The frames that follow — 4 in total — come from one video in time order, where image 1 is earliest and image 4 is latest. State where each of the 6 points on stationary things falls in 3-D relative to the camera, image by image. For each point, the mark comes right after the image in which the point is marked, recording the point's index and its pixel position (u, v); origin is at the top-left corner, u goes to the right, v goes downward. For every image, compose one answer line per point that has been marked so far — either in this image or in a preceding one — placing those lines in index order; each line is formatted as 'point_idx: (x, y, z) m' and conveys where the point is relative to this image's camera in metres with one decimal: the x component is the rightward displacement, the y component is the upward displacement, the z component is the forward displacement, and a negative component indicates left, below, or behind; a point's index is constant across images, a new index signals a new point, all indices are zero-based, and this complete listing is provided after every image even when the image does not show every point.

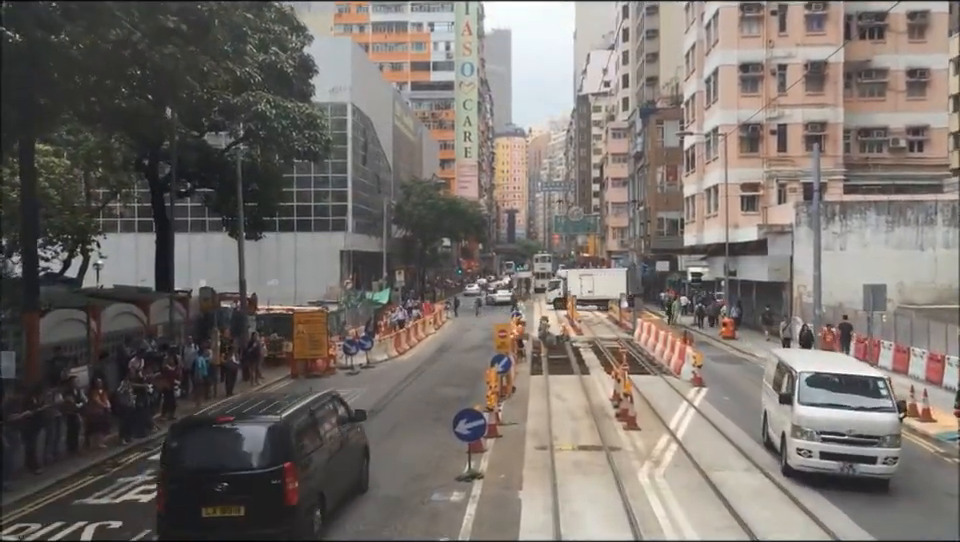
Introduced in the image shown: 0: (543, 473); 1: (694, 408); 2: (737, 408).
0: (+1.2, -3.9, +13.4) m
1: (+5.9, -3.8, +19.1) m
2: (+7.3, -3.9, +19.5) m
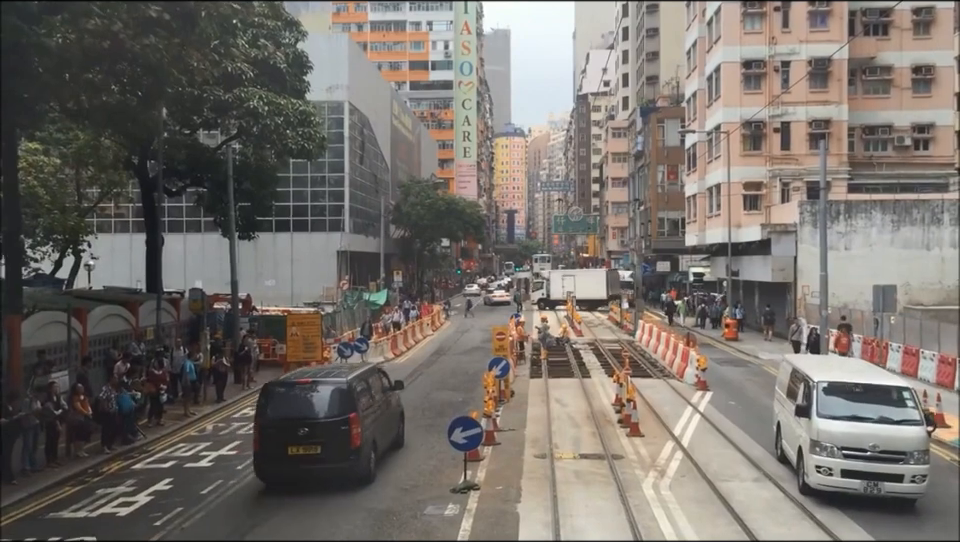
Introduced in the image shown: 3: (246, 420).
0: (+1.2, -3.9, +12.8) m
1: (+5.8, -3.8, +18.5) m
2: (+7.2, -3.9, +18.8) m
3: (-6.6, -4.2, +19.4) m
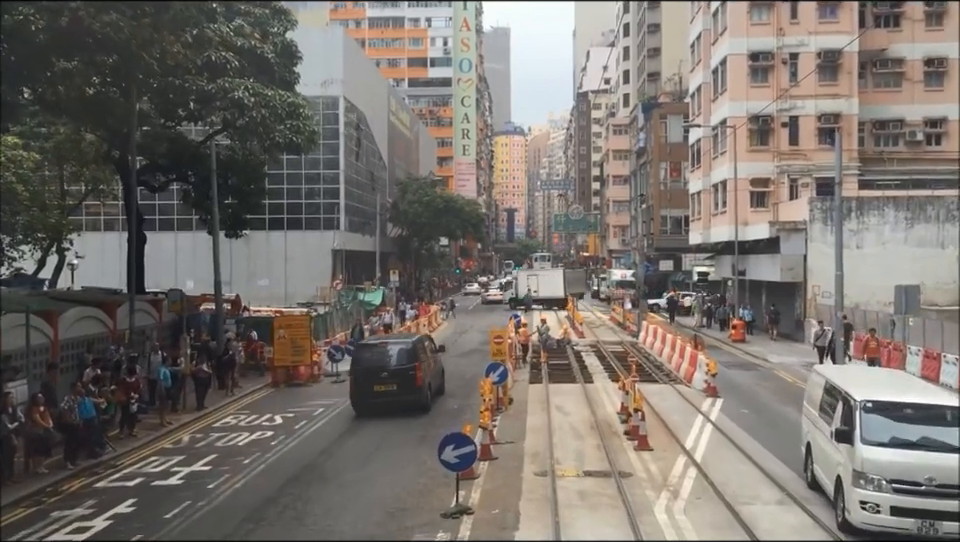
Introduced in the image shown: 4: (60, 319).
0: (+1.1, -3.9, +11.5) m
1: (+5.7, -3.8, +17.2) m
2: (+7.1, -3.9, +17.6) m
3: (-6.7, -4.2, +18.2) m
4: (-11.6, -1.3, +19.1) m
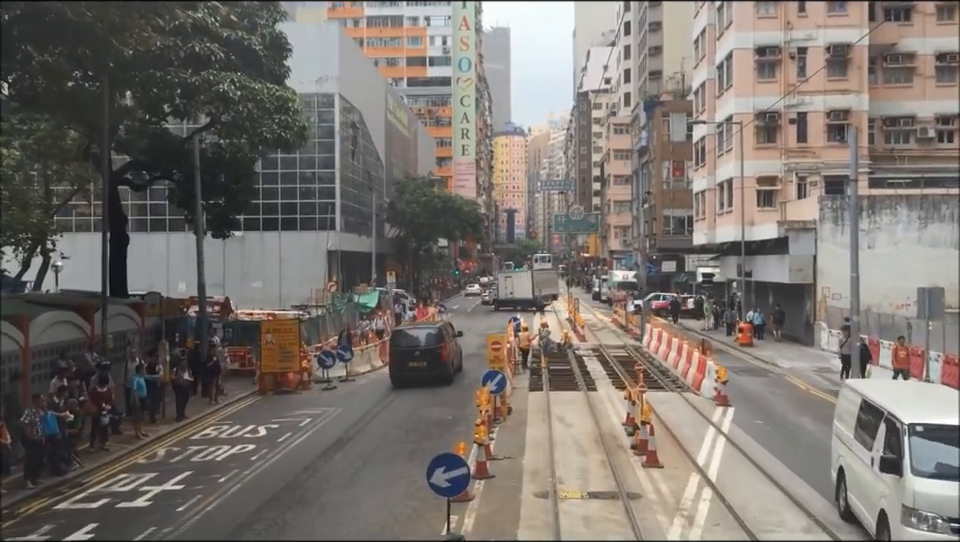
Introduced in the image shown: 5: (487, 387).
0: (+1.0, -4.0, +10.4) m
1: (+5.7, -3.9, +16.0) m
2: (+7.0, -3.9, +16.4) m
3: (-6.8, -4.2, +17.0) m
4: (-11.7, -1.4, +17.9) m
5: (+0.2, -2.9, +17.1) m
